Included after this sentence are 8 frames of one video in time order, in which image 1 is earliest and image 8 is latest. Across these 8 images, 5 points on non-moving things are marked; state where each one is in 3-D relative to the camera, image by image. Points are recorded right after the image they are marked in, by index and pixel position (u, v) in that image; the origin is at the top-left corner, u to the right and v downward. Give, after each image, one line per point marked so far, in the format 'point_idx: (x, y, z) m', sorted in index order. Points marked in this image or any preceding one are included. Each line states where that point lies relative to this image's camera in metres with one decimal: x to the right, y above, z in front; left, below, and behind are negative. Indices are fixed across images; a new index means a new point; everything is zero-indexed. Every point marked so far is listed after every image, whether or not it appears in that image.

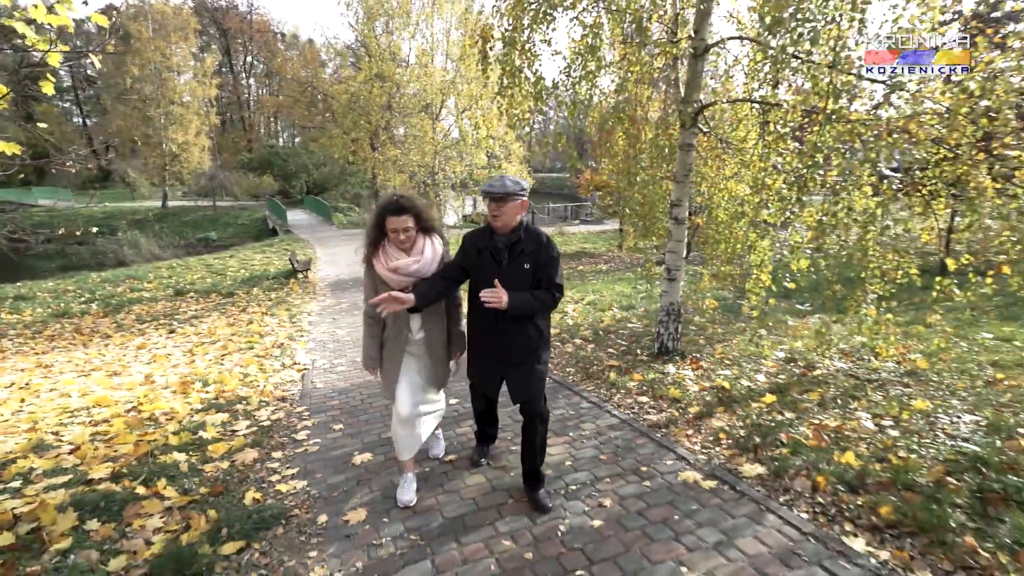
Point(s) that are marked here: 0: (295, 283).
0: (-6.3, +0.1, +14.6) m
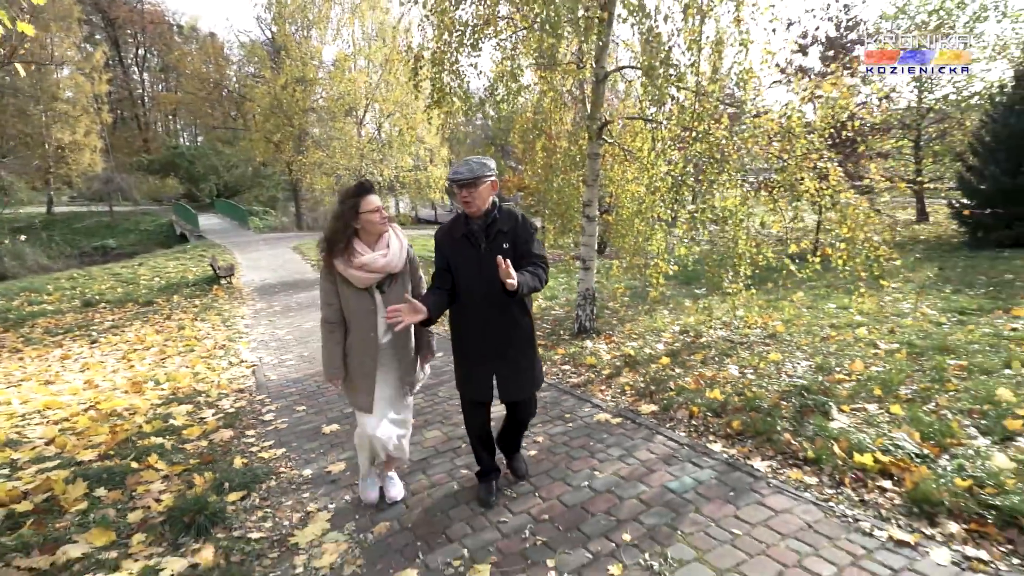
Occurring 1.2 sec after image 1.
0: (-8.3, 0.0, +14.3) m
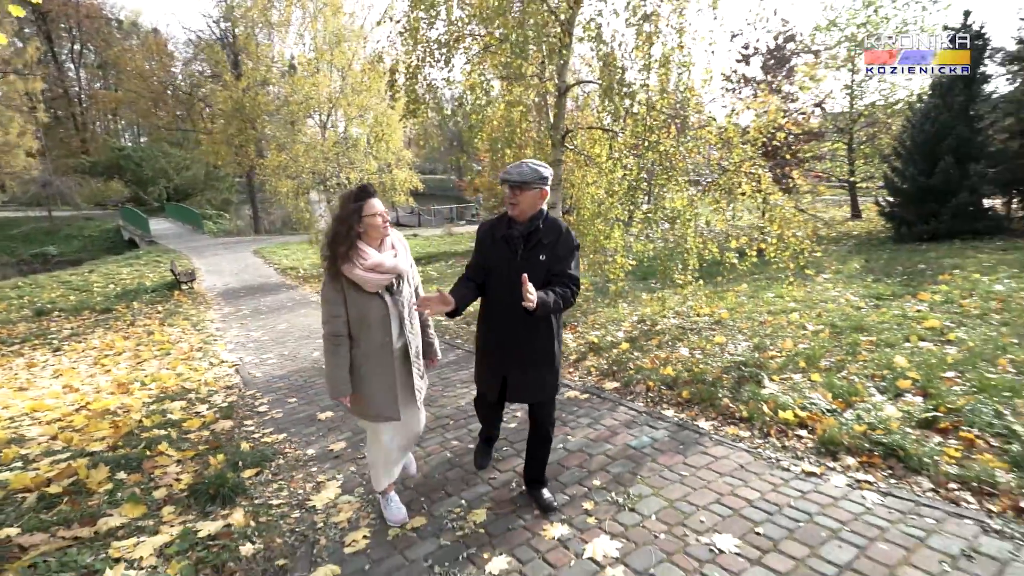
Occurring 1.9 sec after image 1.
0: (-9.3, -0.2, +14.1) m
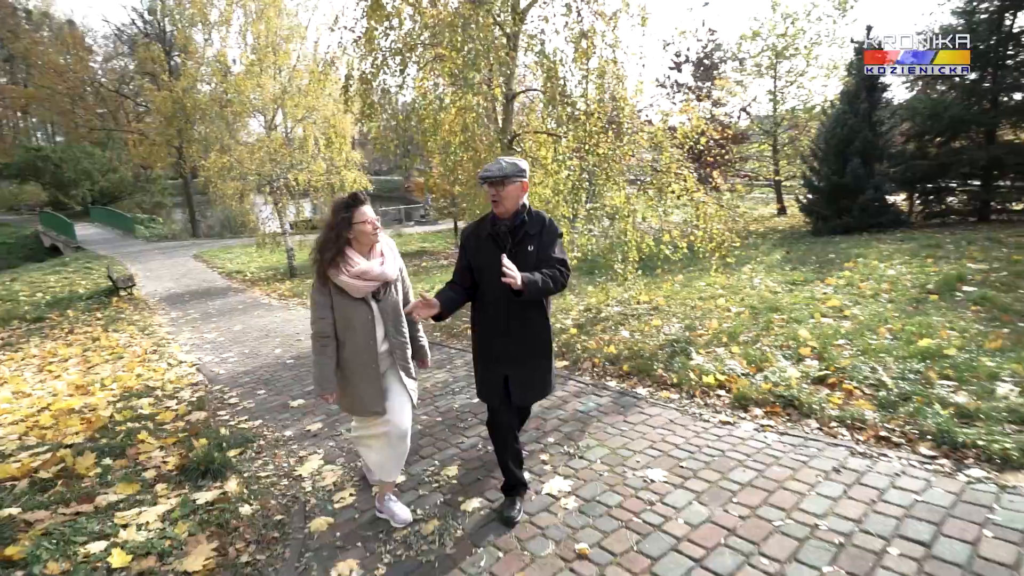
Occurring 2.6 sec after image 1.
0: (-10.6, -0.4, +13.6) m
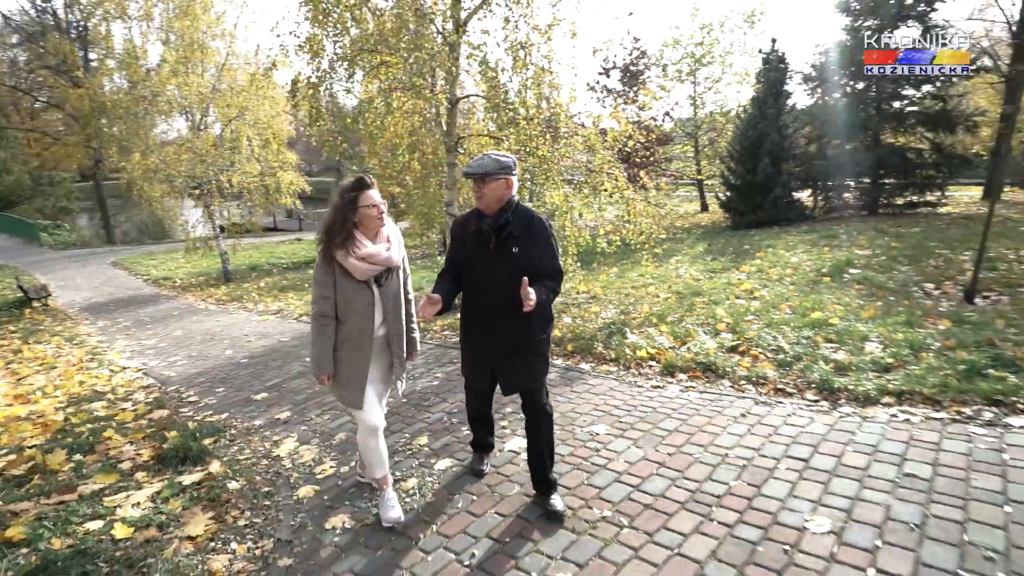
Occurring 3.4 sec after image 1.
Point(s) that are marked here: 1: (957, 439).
0: (-12.0, -0.6, +12.7) m
1: (+2.8, -0.9, +3.2) m
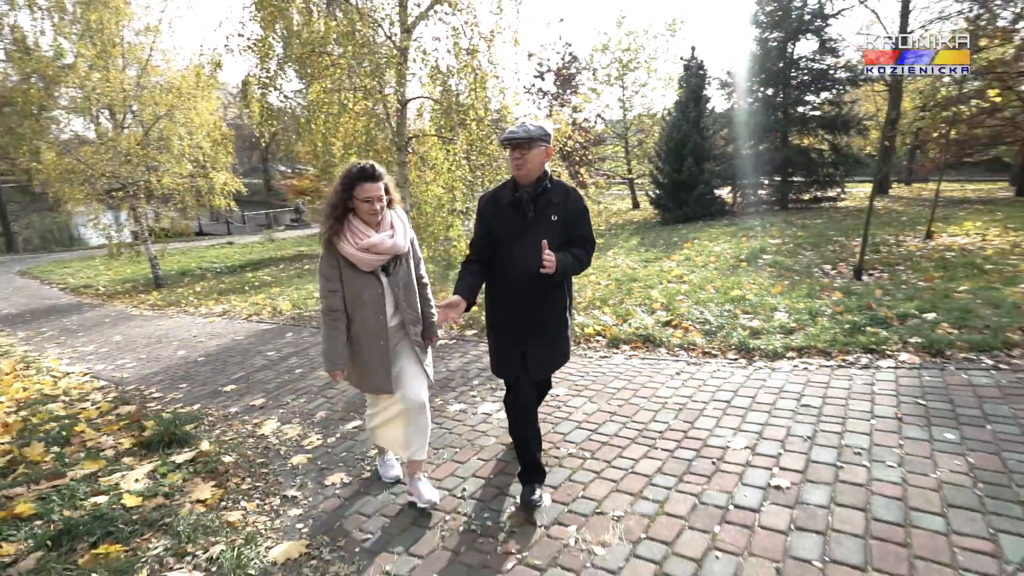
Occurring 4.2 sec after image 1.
0: (-13.3, -0.9, +11.7) m
1: (+2.6, -0.7, +4.0) m
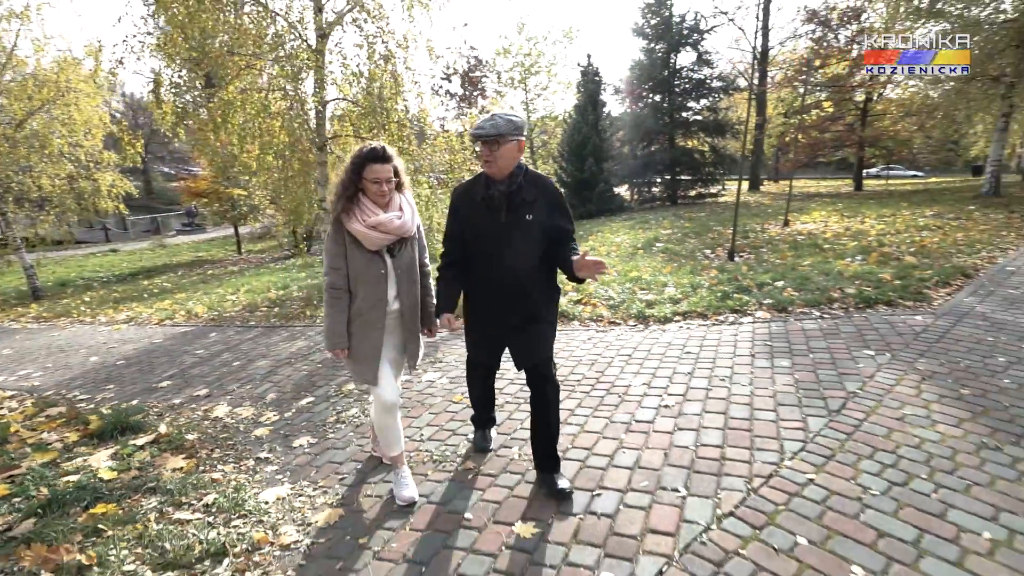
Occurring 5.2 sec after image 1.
0: (-14.9, -1.3, +9.9) m
1: (+2.0, -0.4, +5.1) m
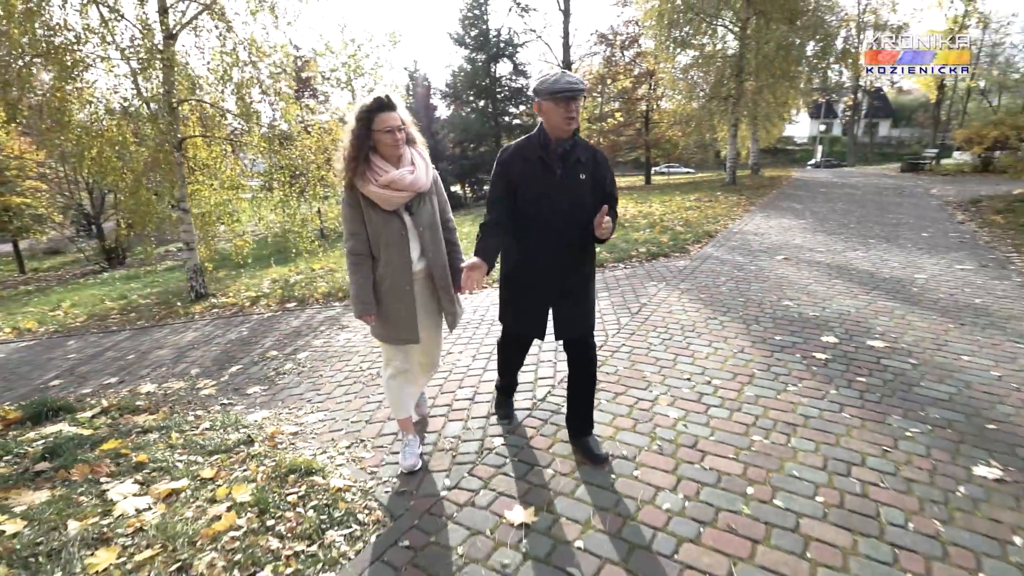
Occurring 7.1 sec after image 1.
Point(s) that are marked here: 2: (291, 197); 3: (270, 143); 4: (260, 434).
0: (-16.9, -2.3, +6.1) m
1: (+0.6, +0.1, +6.8) m
2: (-4.0, +1.6, +8.9) m
3: (-4.1, +2.2, +8.5) m
4: (-1.7, -1.0, +3.4) m
